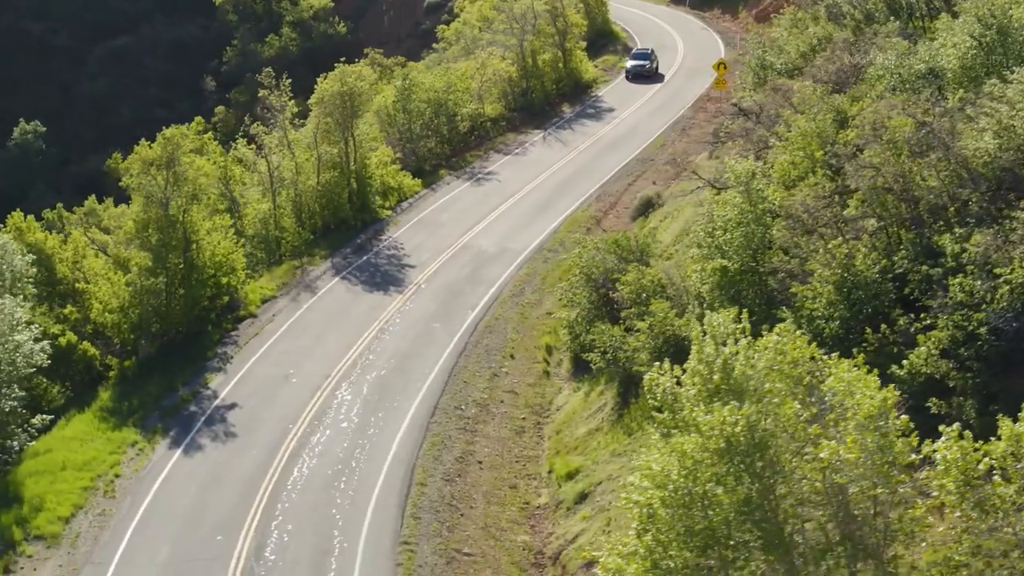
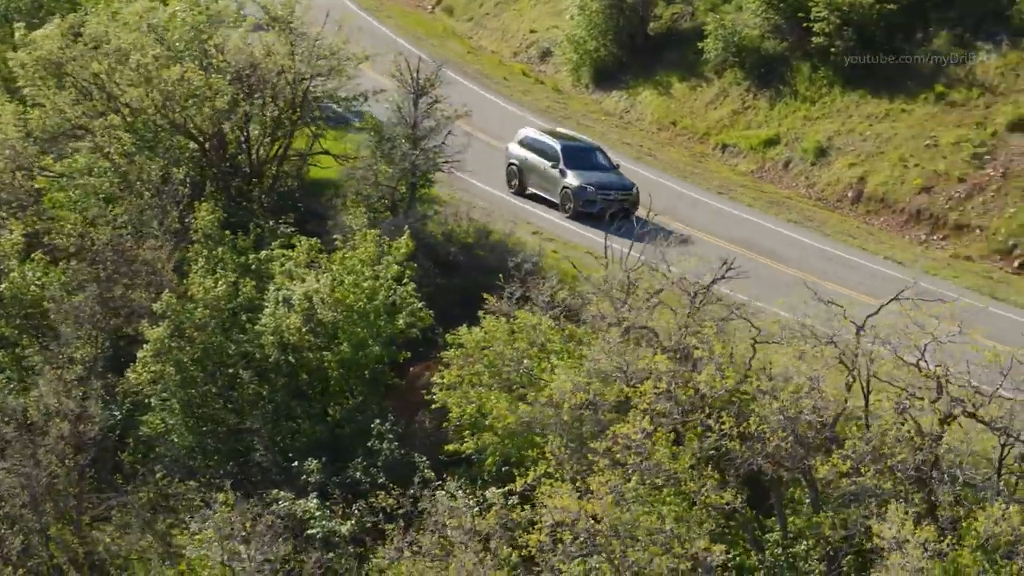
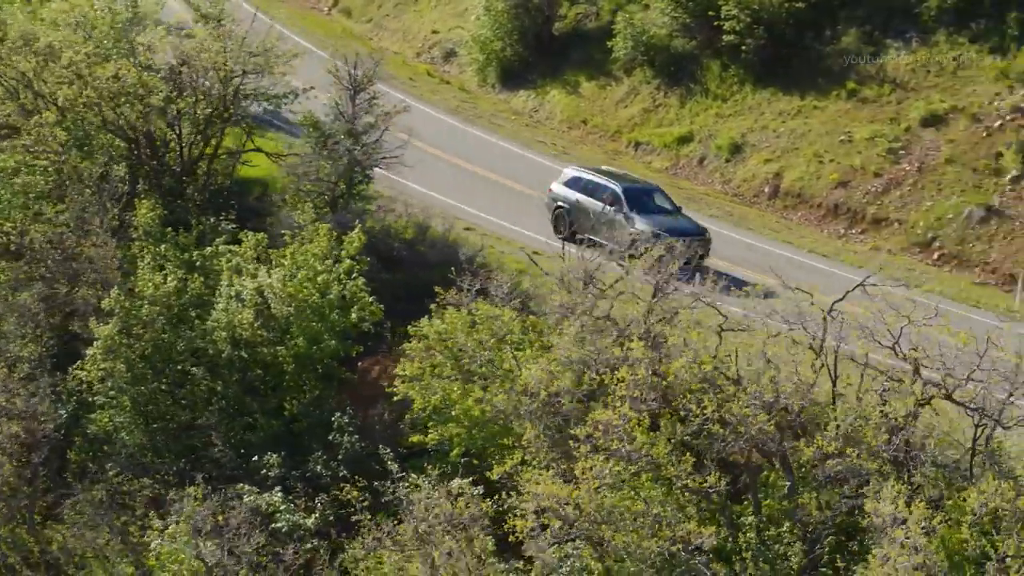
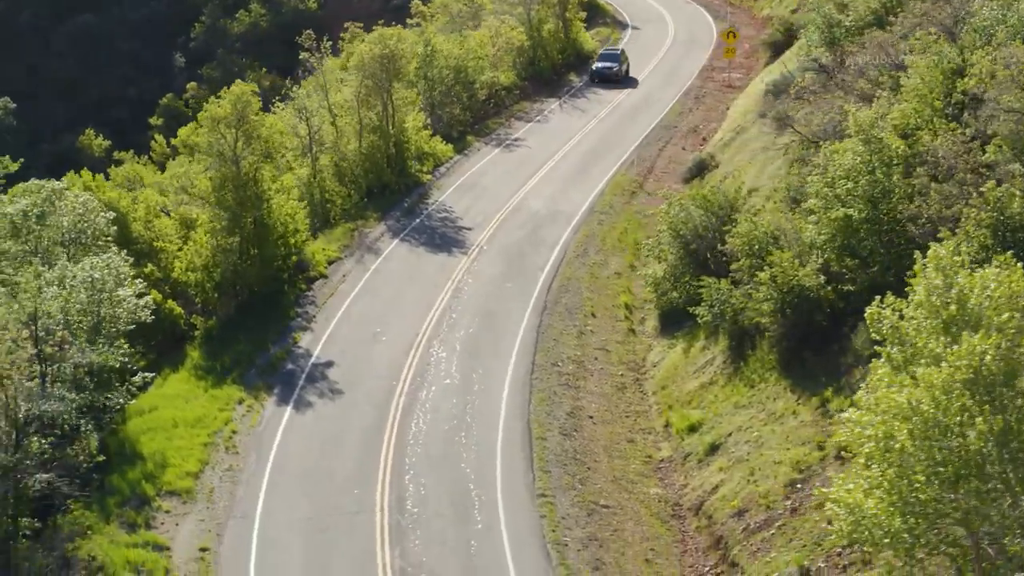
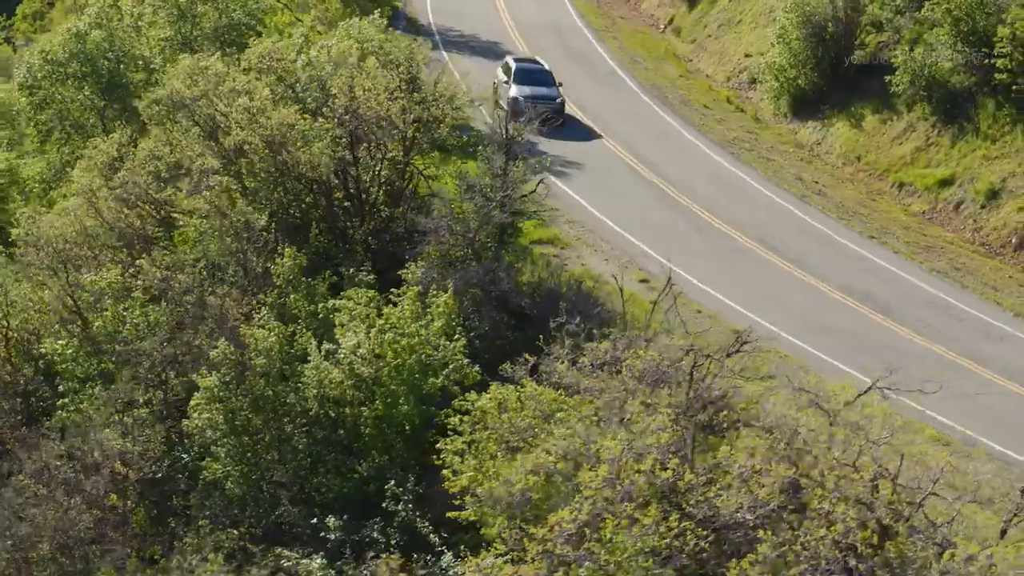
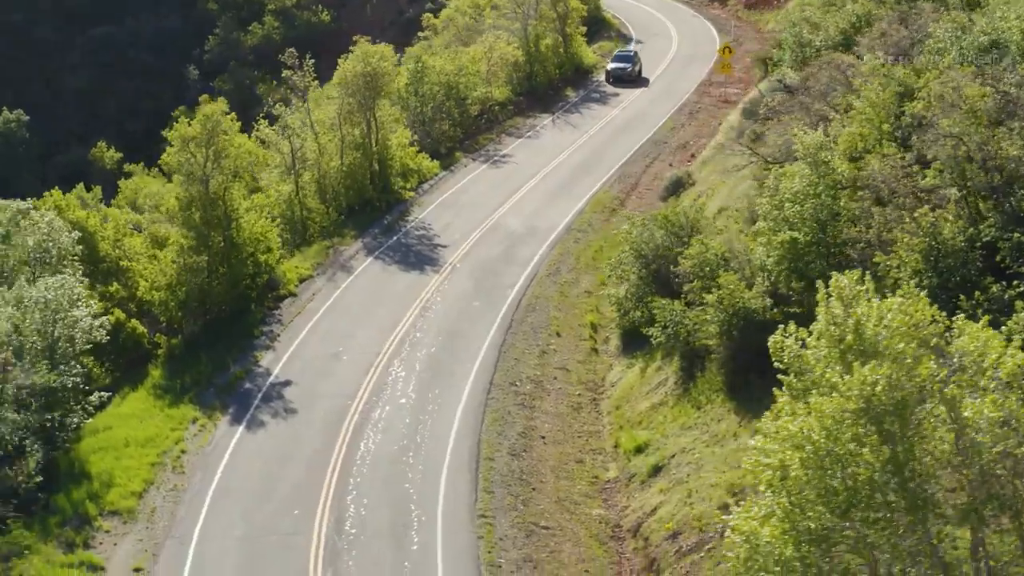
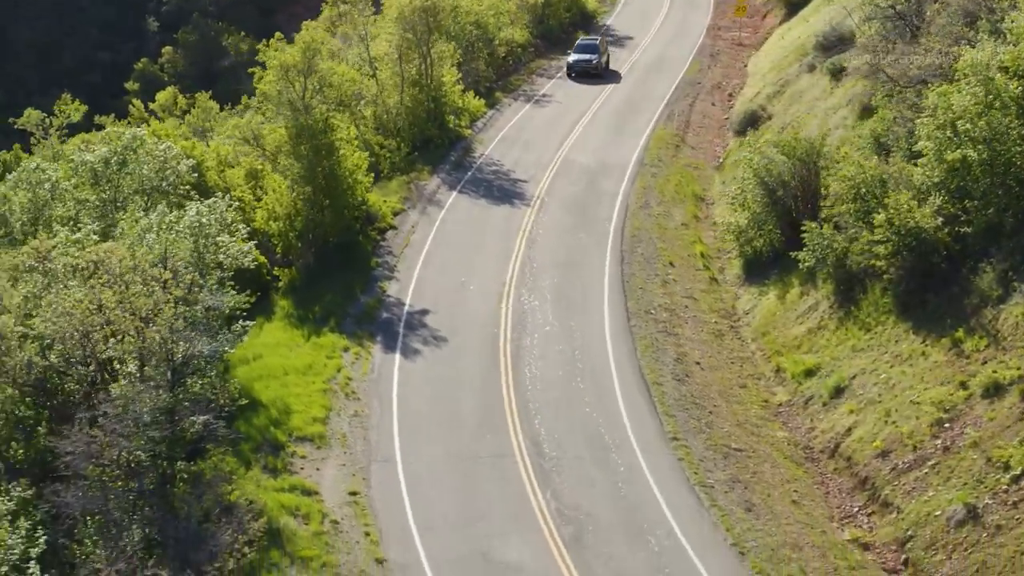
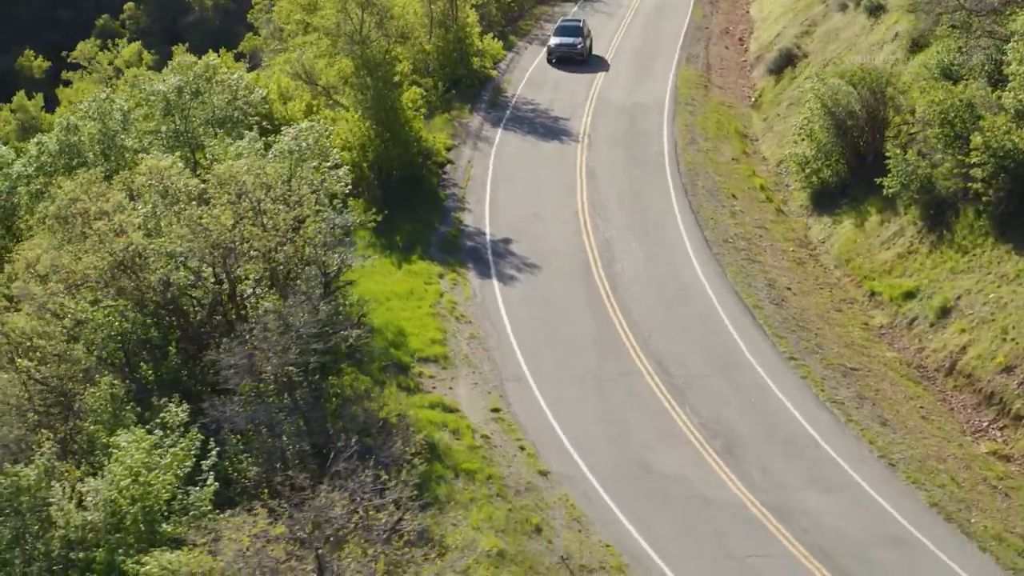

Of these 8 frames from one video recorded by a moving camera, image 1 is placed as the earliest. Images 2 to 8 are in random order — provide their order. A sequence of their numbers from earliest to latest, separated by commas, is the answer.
6, 4, 7, 8, 5, 2, 3
